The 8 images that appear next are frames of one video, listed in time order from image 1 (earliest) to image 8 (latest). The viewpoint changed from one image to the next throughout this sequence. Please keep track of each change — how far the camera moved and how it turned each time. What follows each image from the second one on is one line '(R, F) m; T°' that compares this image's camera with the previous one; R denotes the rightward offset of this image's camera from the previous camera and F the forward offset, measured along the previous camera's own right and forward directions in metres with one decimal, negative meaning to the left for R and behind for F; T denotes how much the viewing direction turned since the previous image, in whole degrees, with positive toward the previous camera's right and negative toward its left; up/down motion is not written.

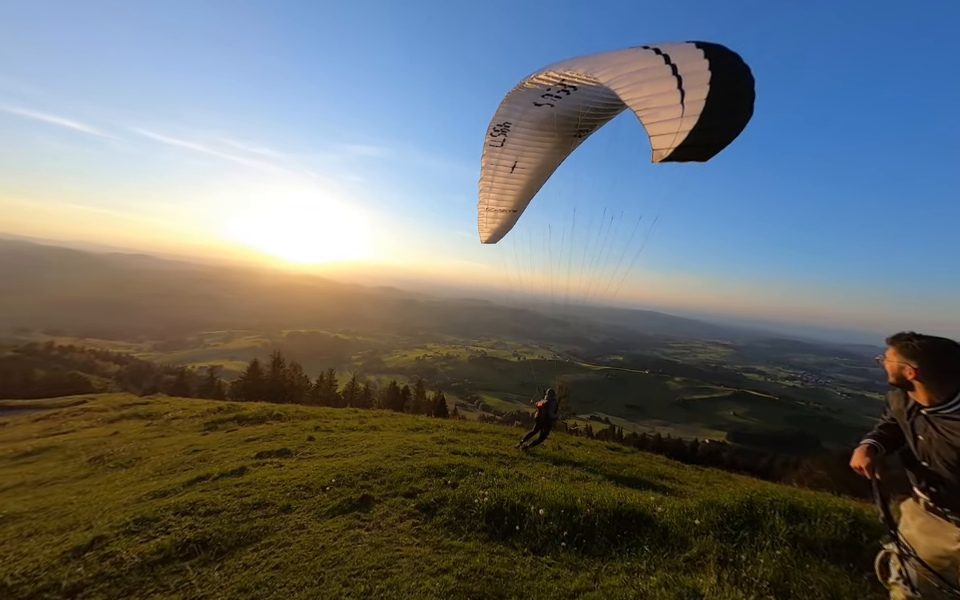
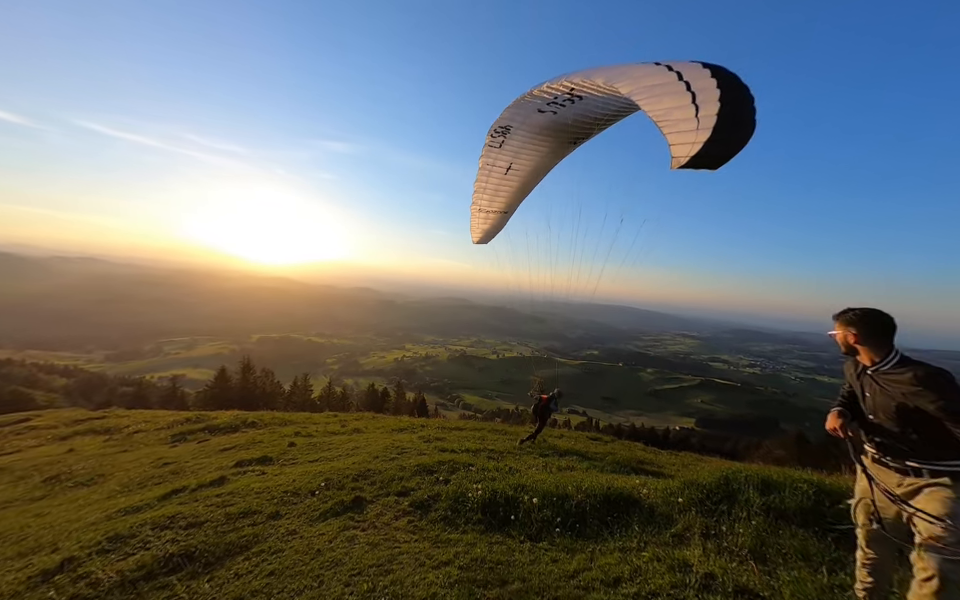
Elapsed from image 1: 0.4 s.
(-0.2, -0.1) m; +3°
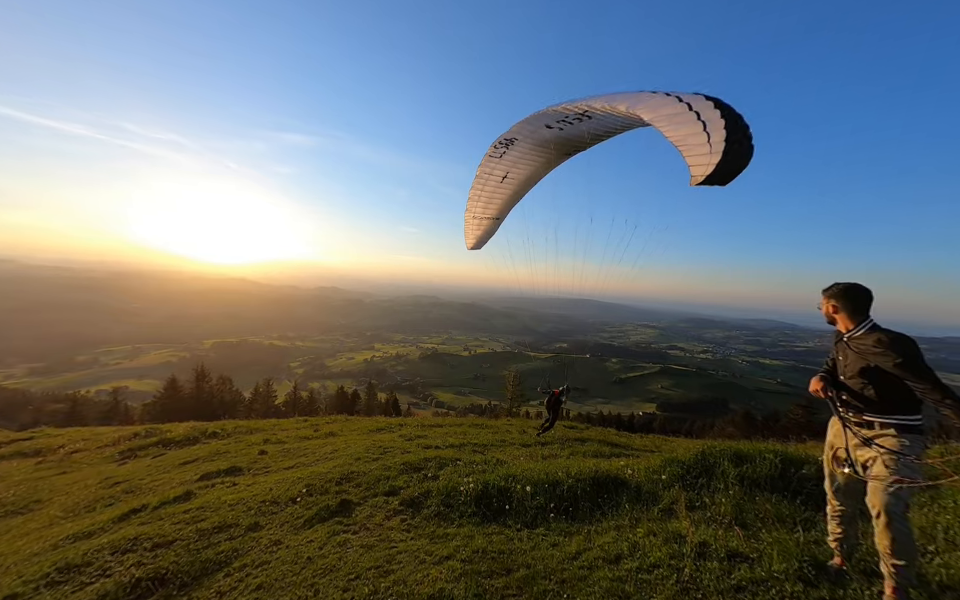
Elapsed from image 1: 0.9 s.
(-0.3, 0.0) m; +4°
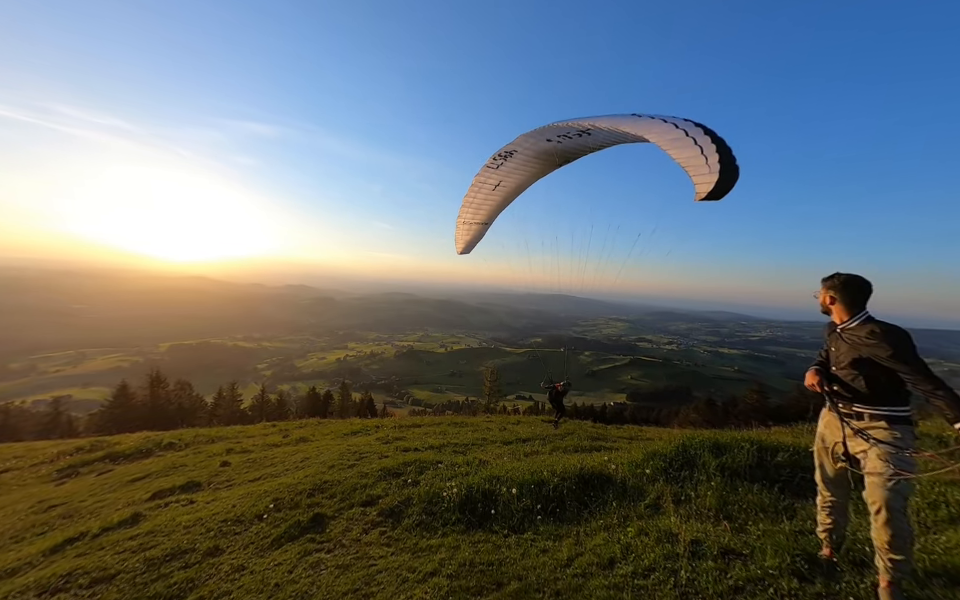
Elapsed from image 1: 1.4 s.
(-0.1, +0.3) m; +4°
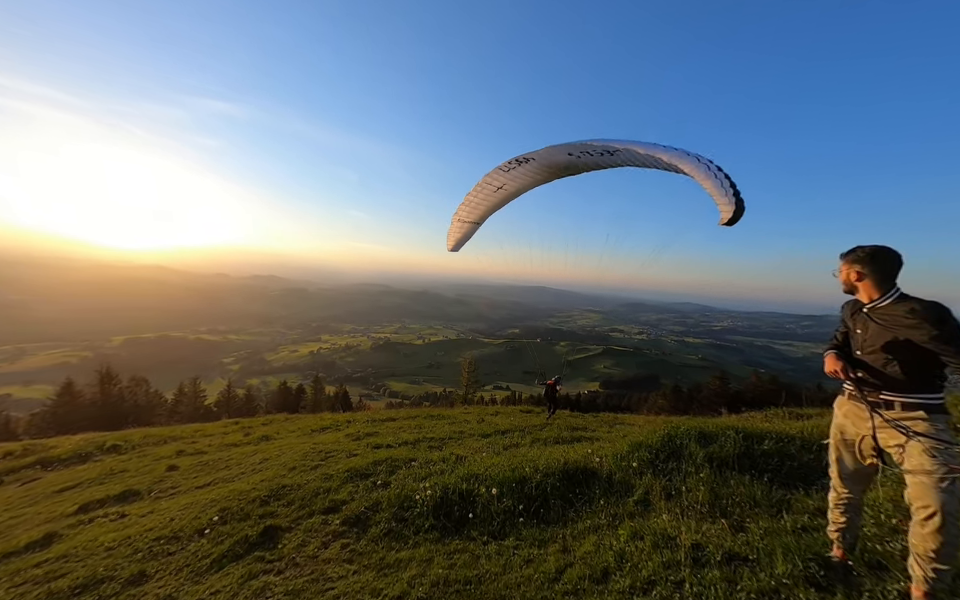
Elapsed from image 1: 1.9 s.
(0.0, +0.6) m; +3°
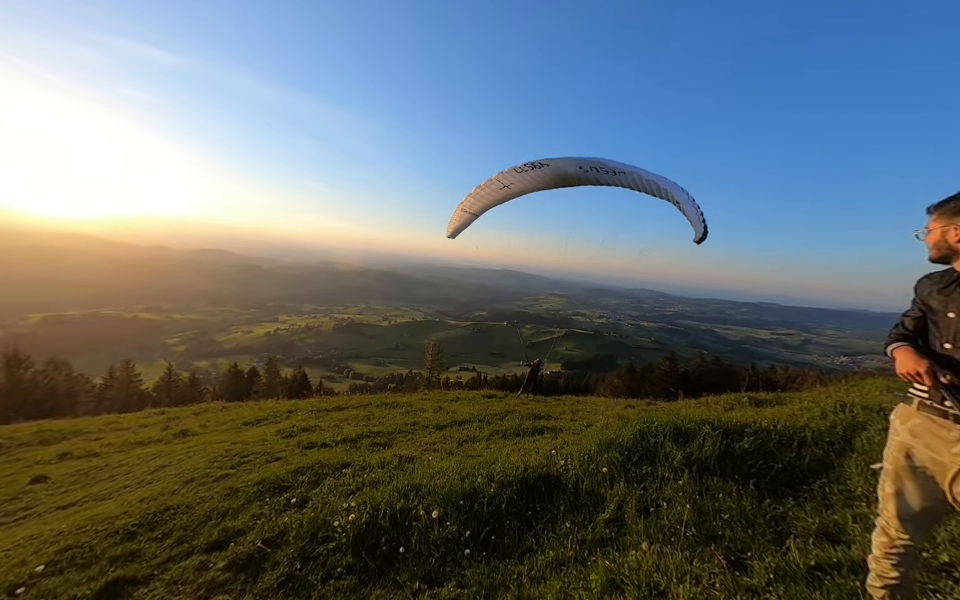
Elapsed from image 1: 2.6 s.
(+0.3, +1.2) m; +5°
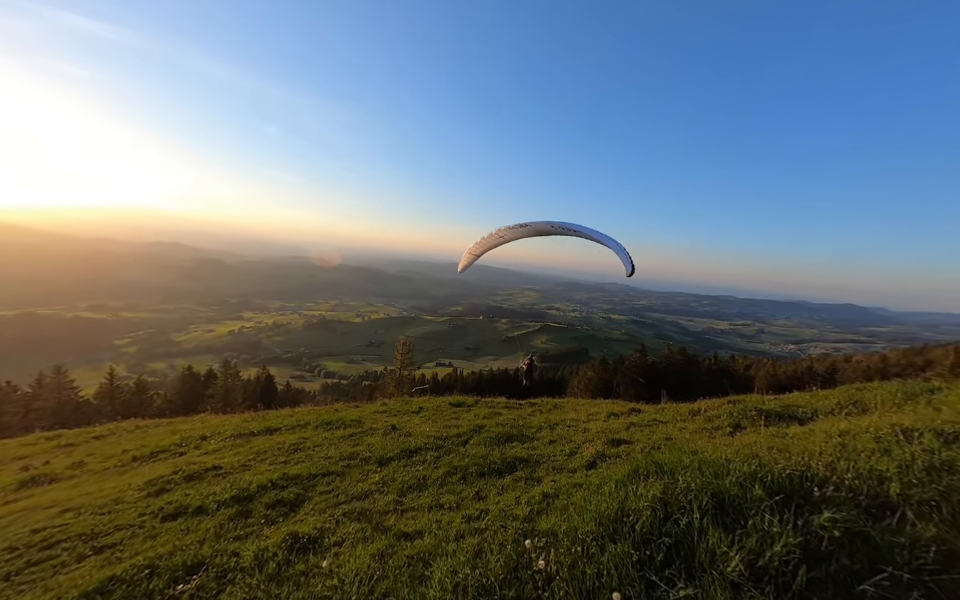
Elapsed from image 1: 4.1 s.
(+0.5, +2.5) m; +3°
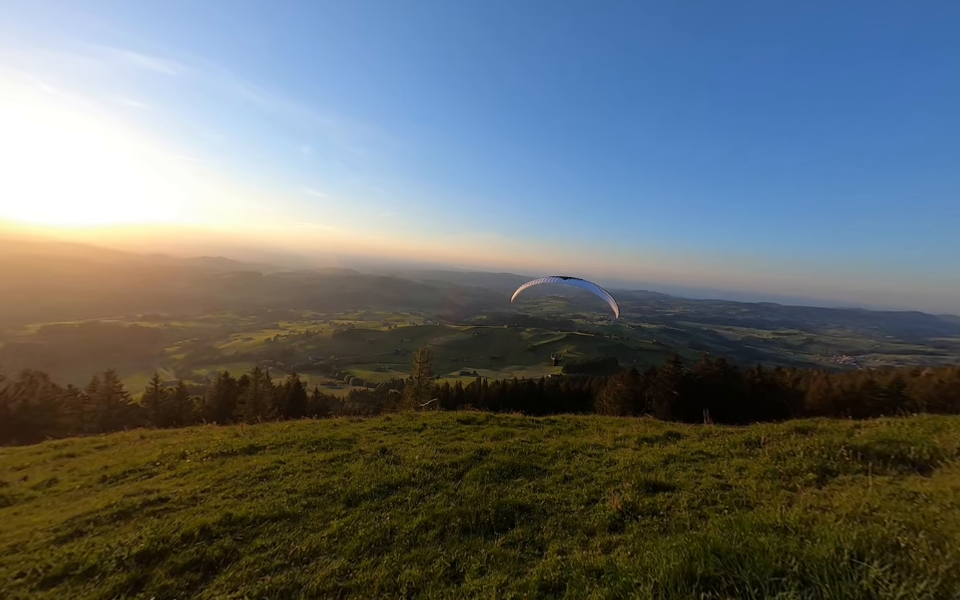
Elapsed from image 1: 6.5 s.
(+0.6, +1.9) m; -5°
